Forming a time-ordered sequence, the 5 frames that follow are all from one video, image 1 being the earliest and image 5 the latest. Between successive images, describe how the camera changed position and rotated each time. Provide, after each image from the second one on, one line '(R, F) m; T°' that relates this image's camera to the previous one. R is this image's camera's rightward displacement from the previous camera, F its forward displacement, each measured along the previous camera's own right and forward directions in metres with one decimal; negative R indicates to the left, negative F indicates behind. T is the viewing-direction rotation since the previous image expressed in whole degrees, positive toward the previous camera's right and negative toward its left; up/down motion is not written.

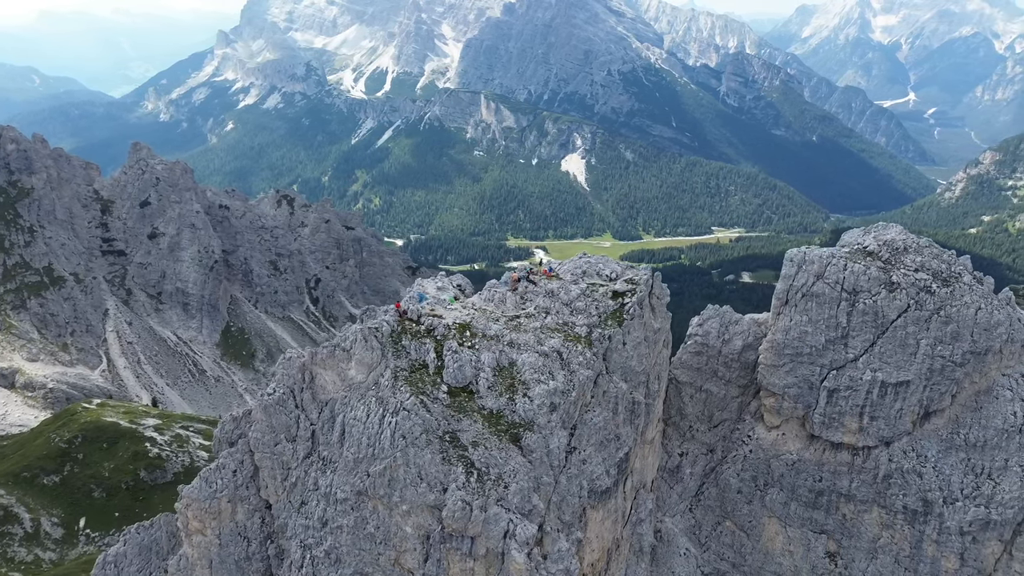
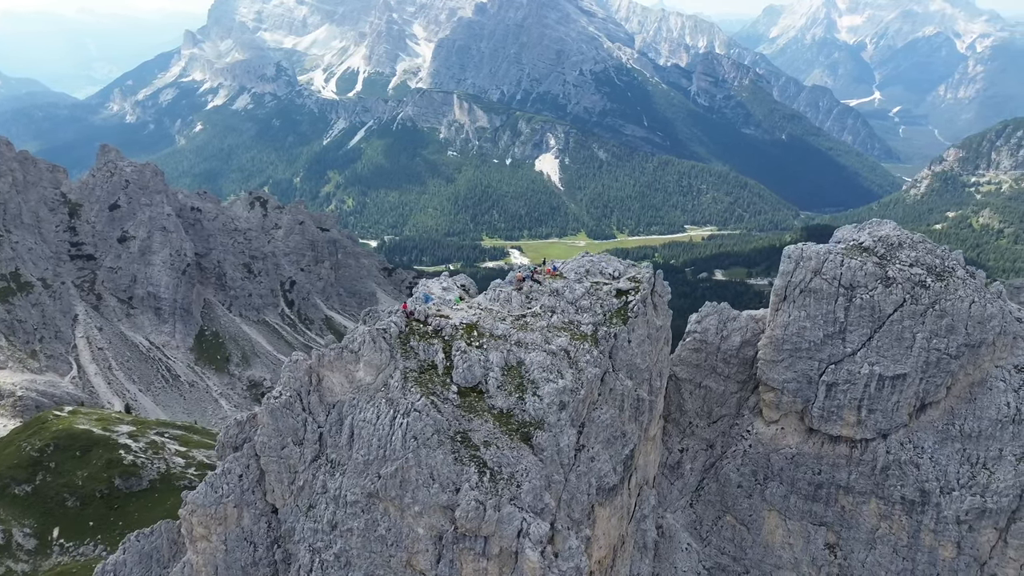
(-1.7, 0.0) m; +2°
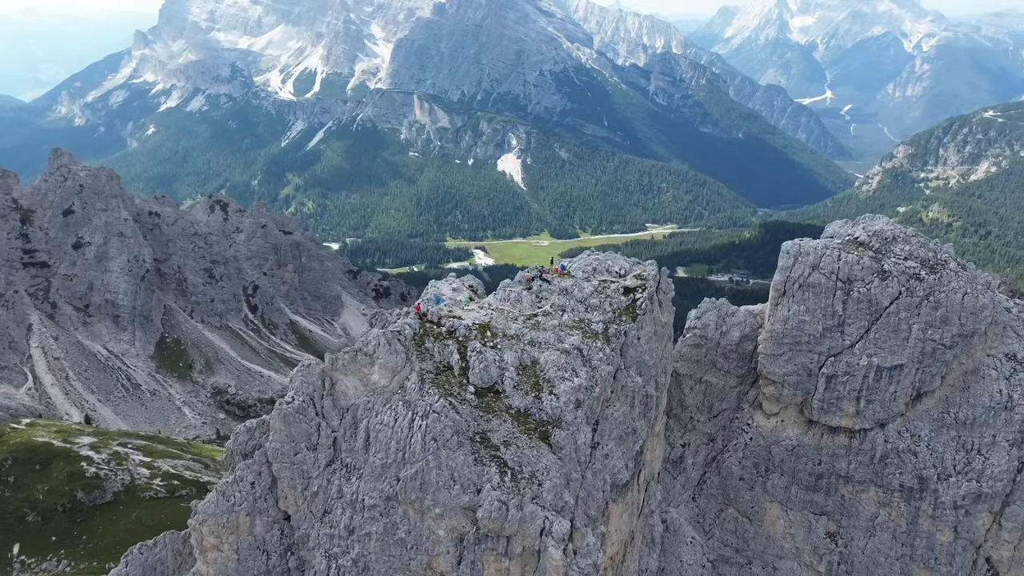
(-2.7, 0.0) m; +3°
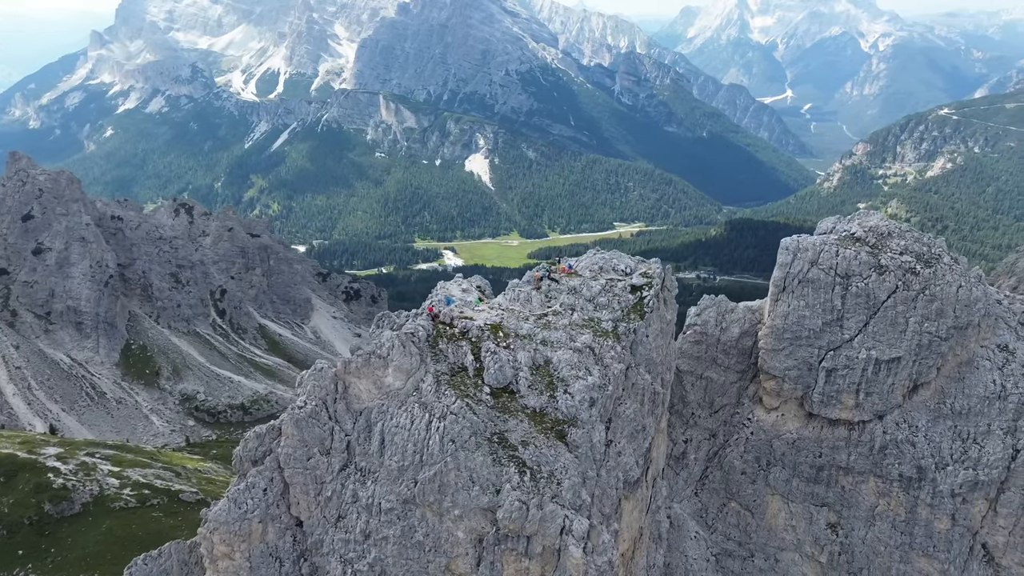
(-2.3, 0.0) m; +2°
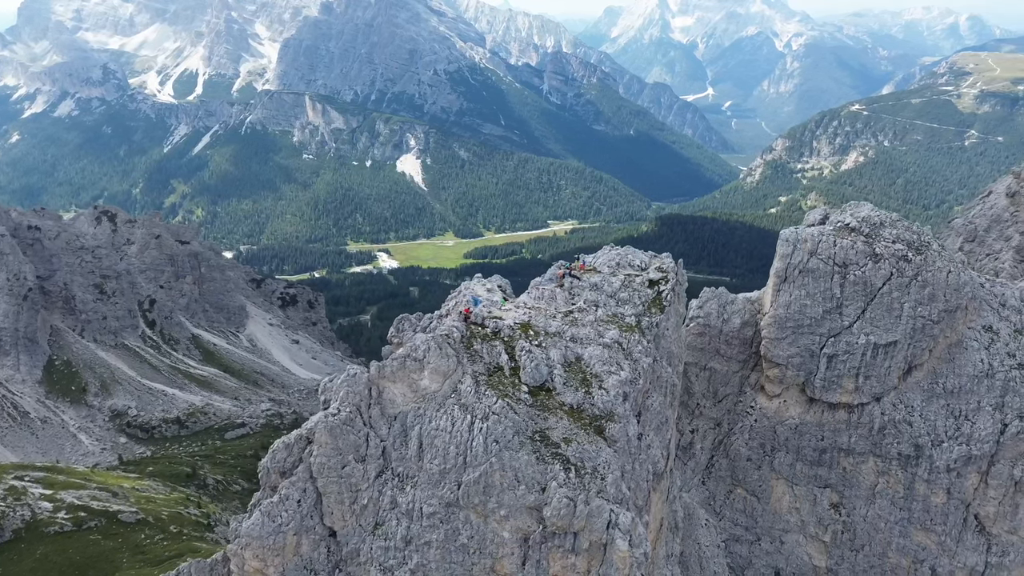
(-5.1, +0.1) m; +5°
